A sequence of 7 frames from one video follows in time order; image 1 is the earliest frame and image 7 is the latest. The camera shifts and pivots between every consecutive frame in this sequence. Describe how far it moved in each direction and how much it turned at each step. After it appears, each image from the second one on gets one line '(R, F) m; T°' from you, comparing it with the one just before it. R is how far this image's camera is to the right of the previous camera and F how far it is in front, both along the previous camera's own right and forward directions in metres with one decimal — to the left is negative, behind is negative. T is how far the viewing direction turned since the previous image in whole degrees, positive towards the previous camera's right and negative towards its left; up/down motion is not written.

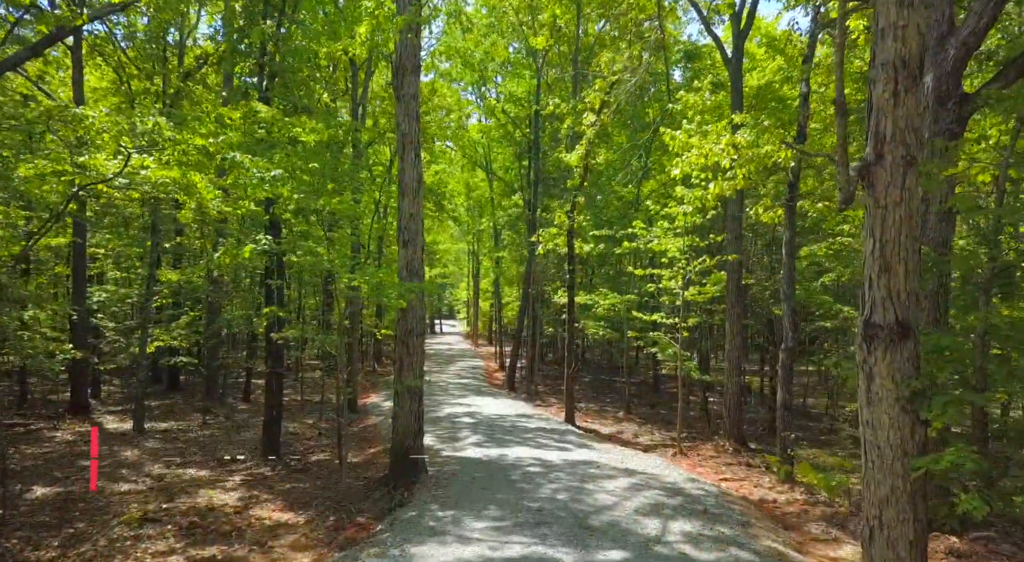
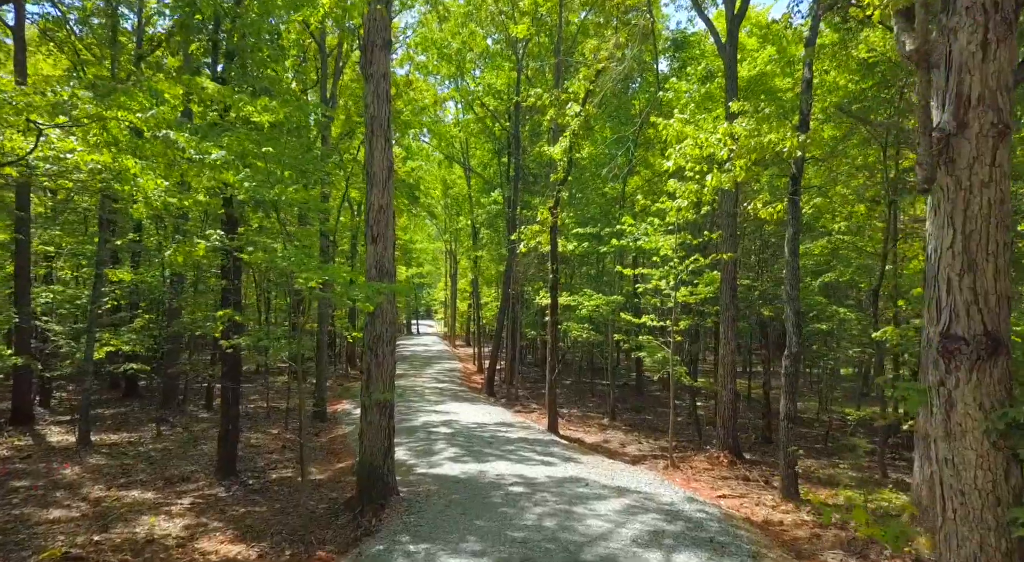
(0.0, +0.9) m; +2°
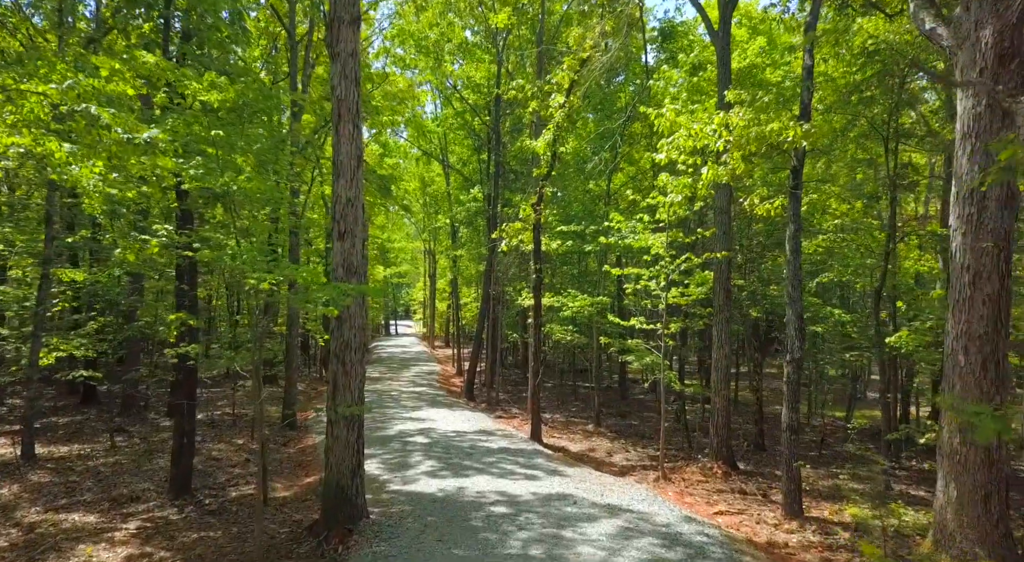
(0.0, +0.7) m; +2°
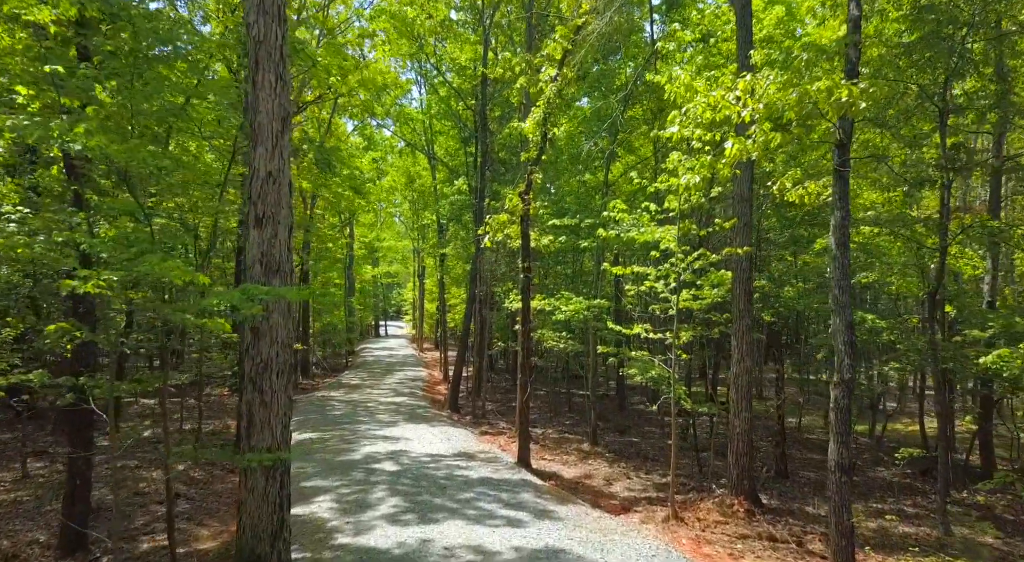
(+0.2, +1.8) m; +1°
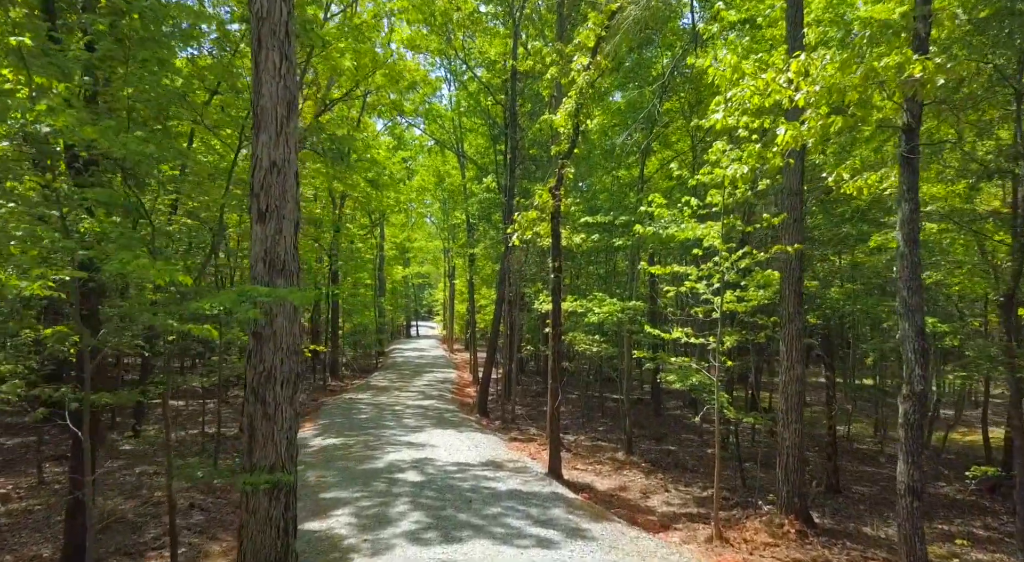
(0.0, +0.6) m; -3°
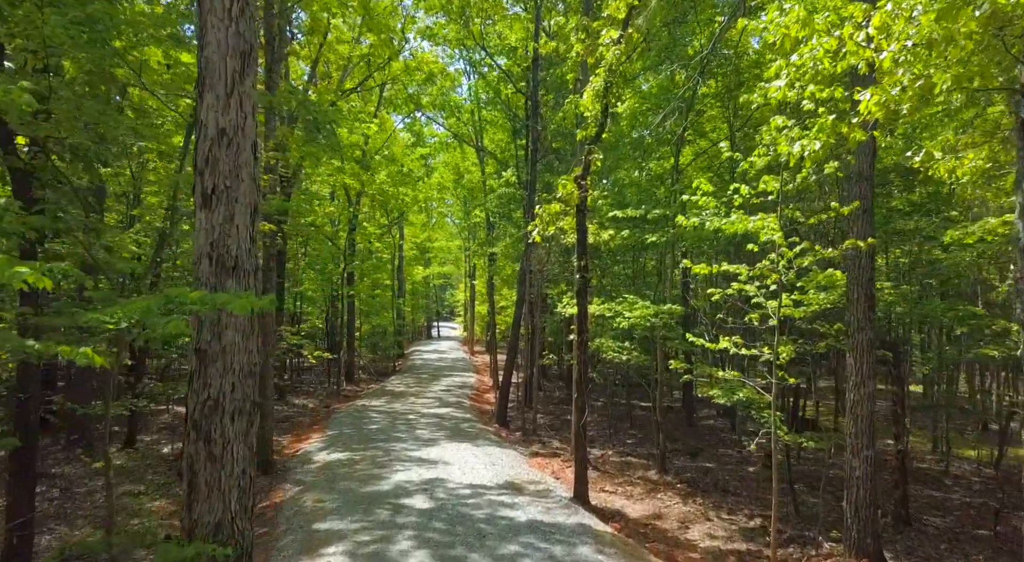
(0.0, +1.2) m; -2°
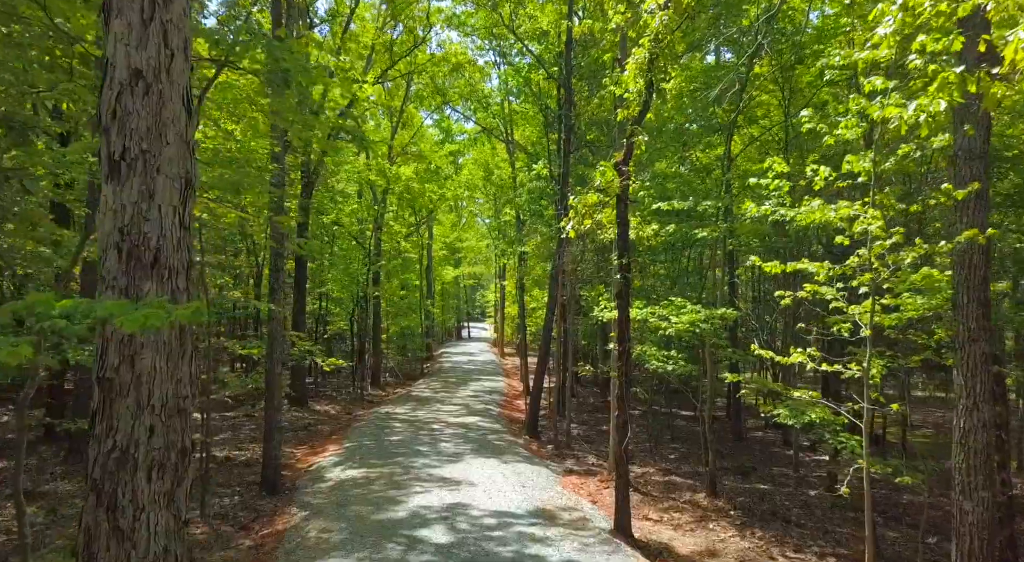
(0.0, +1.2) m; -3°
